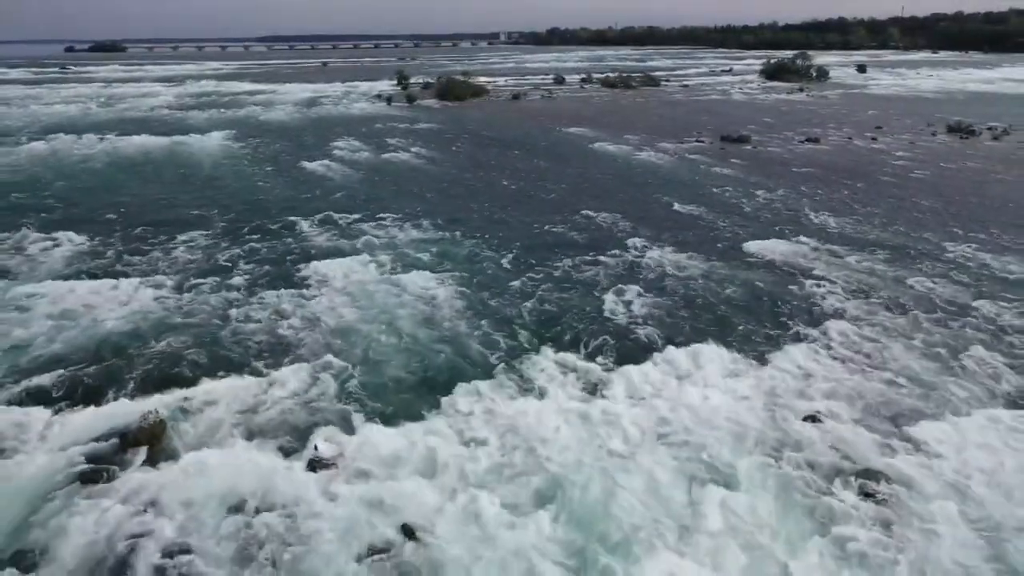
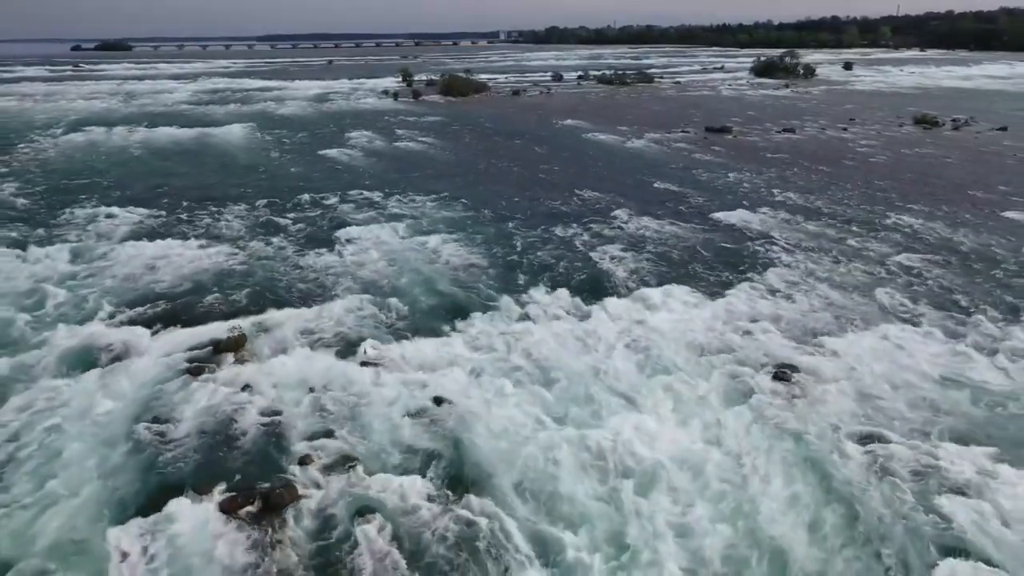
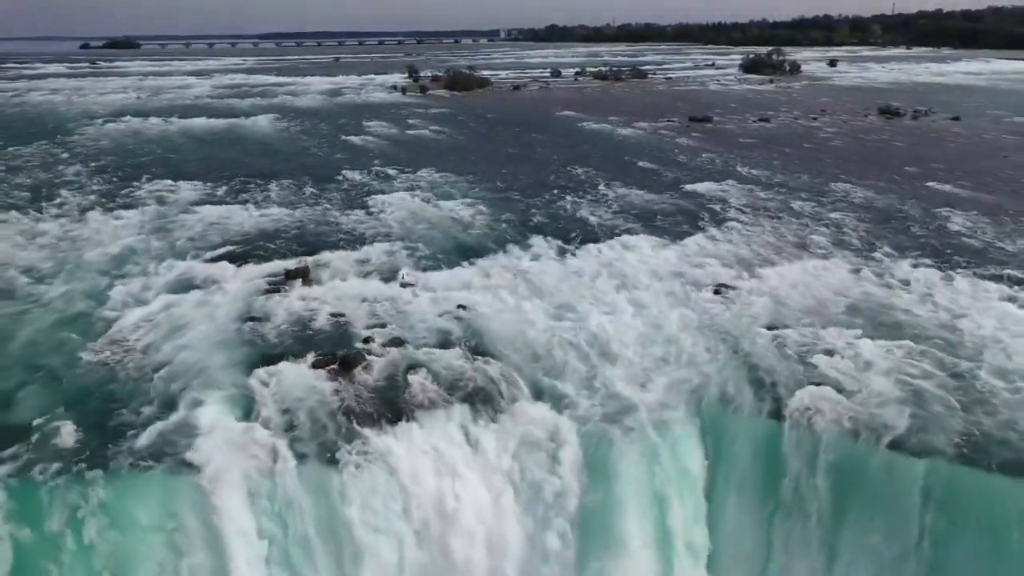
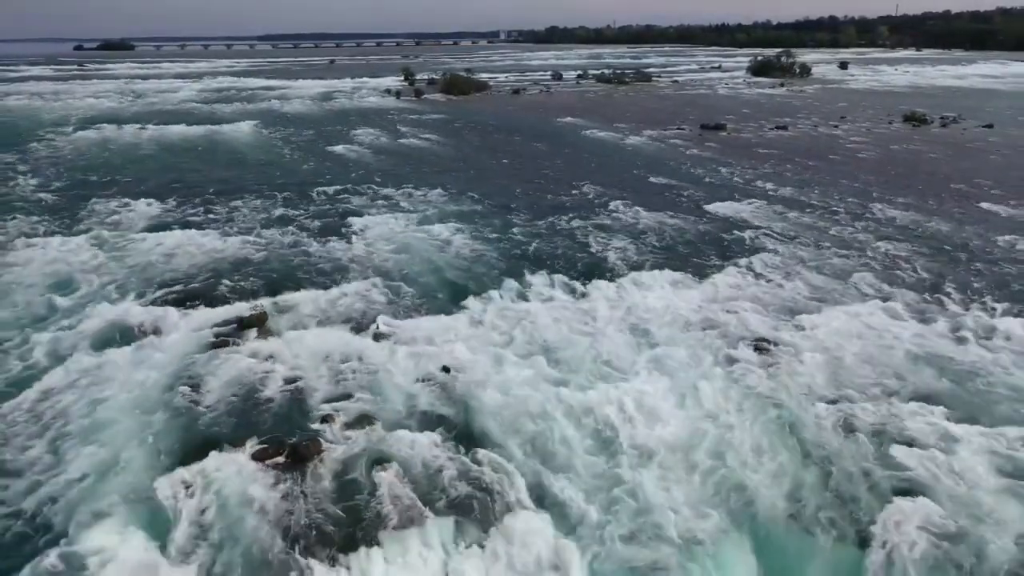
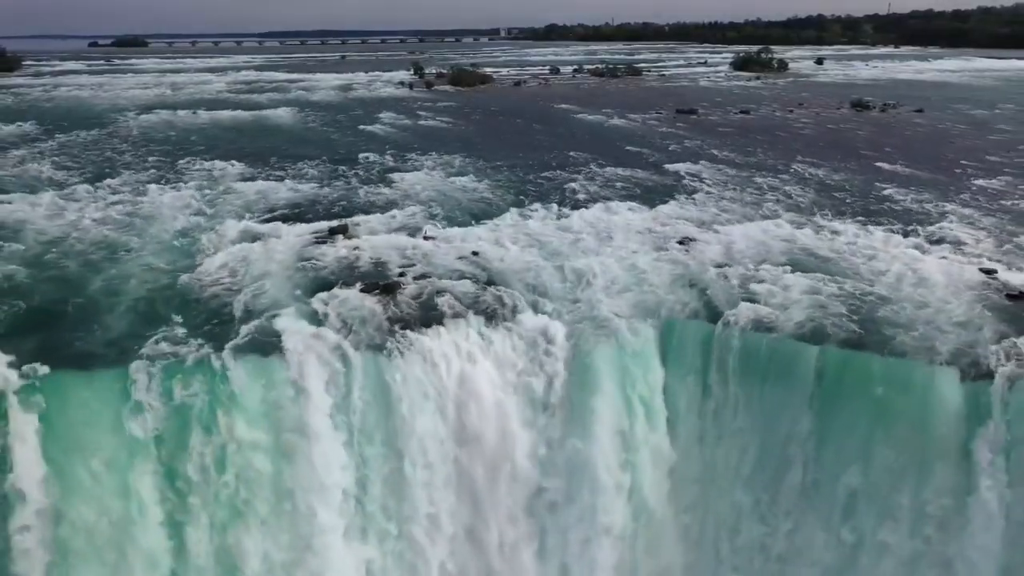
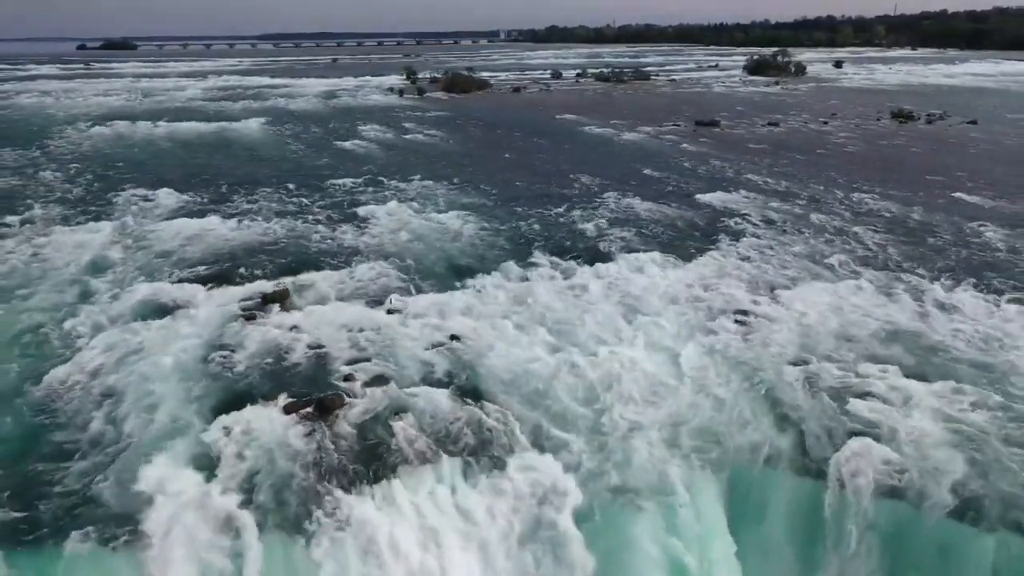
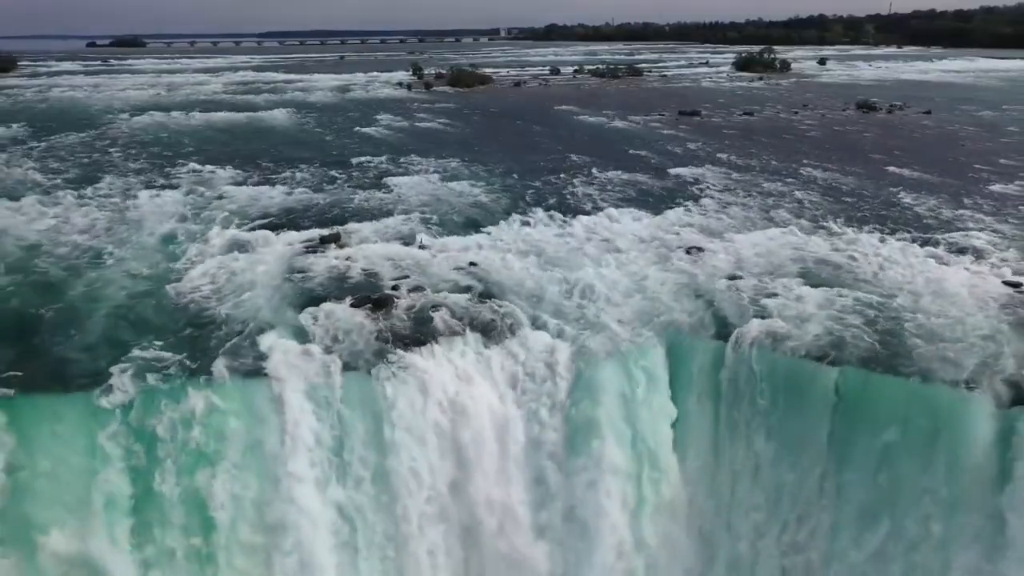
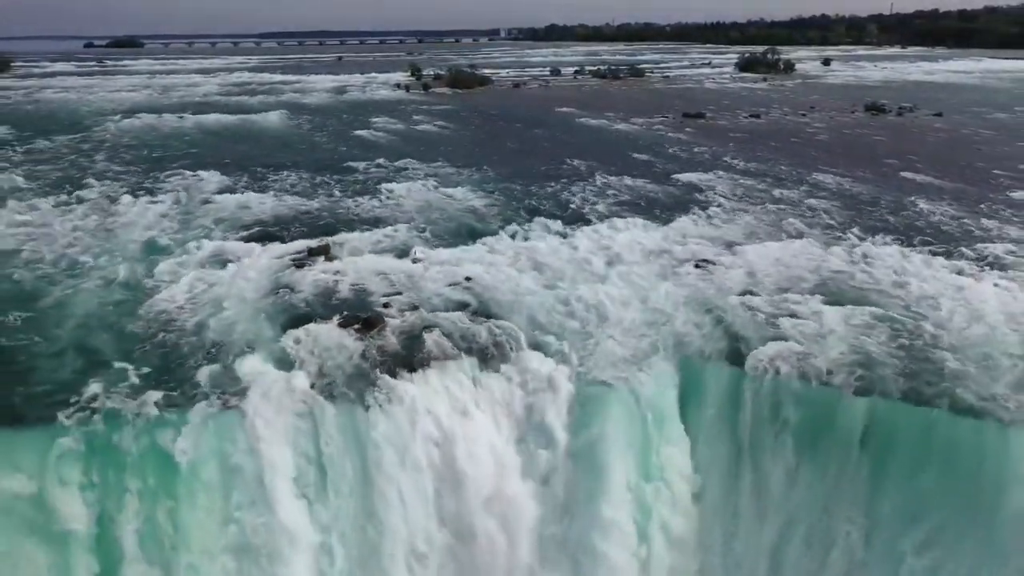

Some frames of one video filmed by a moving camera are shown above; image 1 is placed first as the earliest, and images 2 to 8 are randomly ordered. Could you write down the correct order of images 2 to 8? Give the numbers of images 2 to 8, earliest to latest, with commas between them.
2, 4, 6, 3, 8, 7, 5
